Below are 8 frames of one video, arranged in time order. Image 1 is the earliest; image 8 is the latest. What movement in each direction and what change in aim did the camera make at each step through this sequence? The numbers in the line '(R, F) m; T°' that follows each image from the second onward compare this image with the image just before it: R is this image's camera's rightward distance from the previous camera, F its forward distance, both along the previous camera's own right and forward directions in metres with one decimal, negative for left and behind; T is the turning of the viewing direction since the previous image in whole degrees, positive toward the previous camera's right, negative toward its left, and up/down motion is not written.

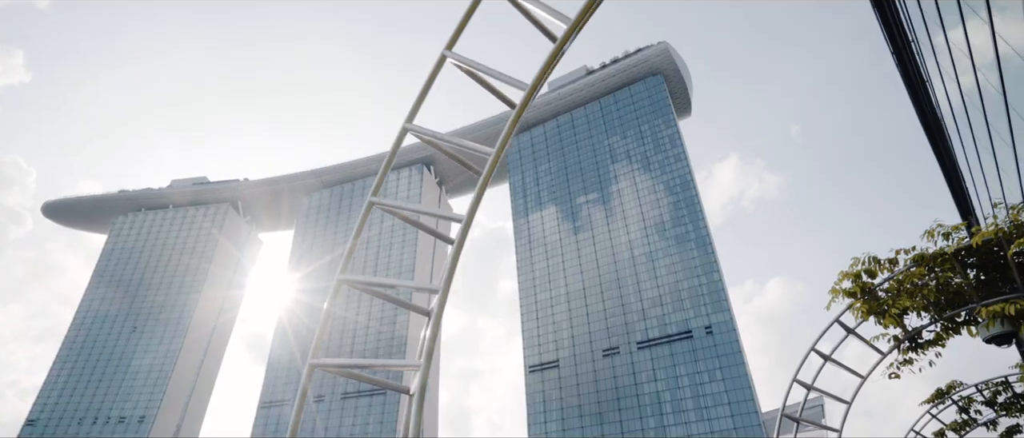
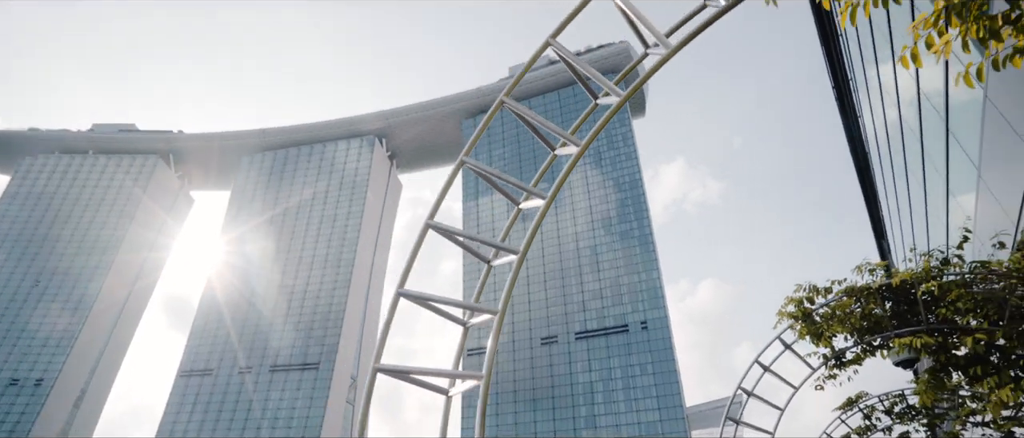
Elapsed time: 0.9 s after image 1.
(-0.3, -0.3) m; +5°
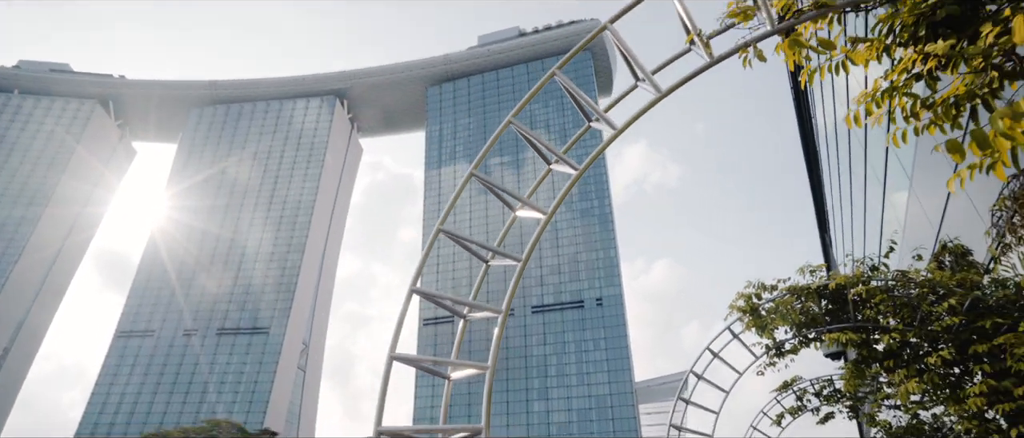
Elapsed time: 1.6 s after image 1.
(-0.2, -0.4) m; +4°
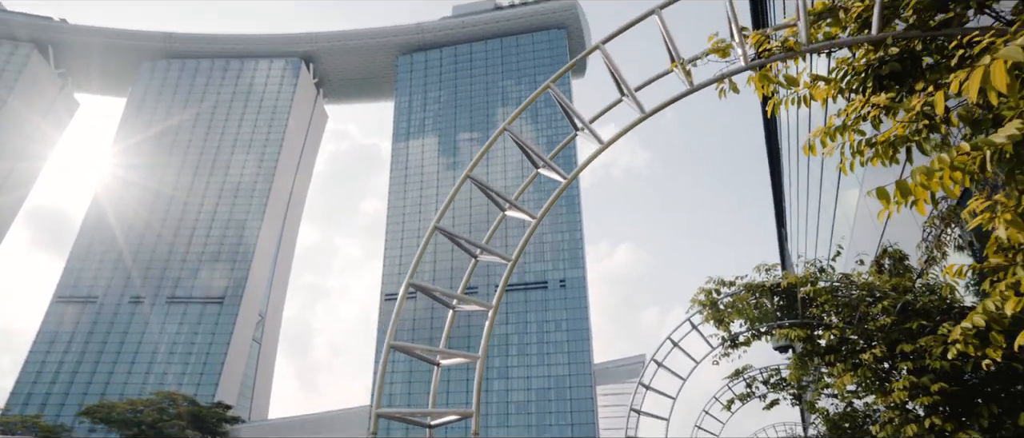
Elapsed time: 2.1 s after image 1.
(-0.1, -0.3) m; +3°
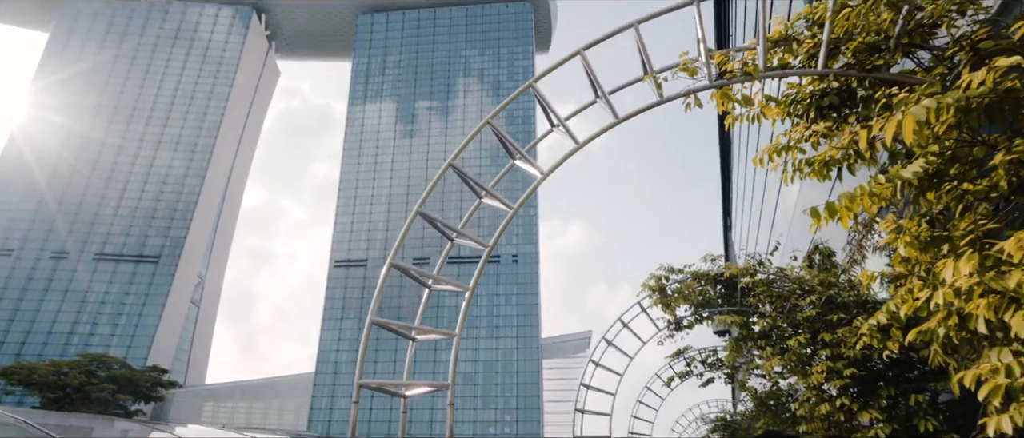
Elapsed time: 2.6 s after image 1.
(-0.1, -0.3) m; +5°
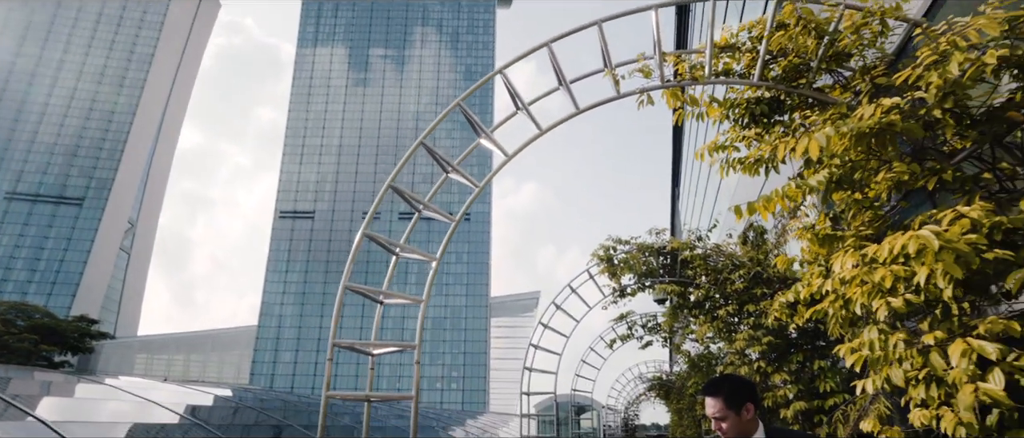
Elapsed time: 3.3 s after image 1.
(-0.1, -0.3) m; +5°
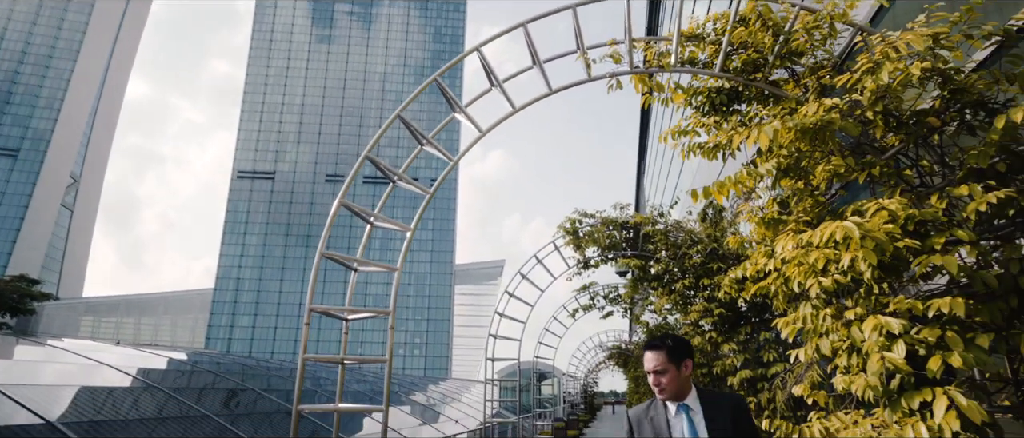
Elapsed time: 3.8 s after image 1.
(0.0, -0.2) m; +3°
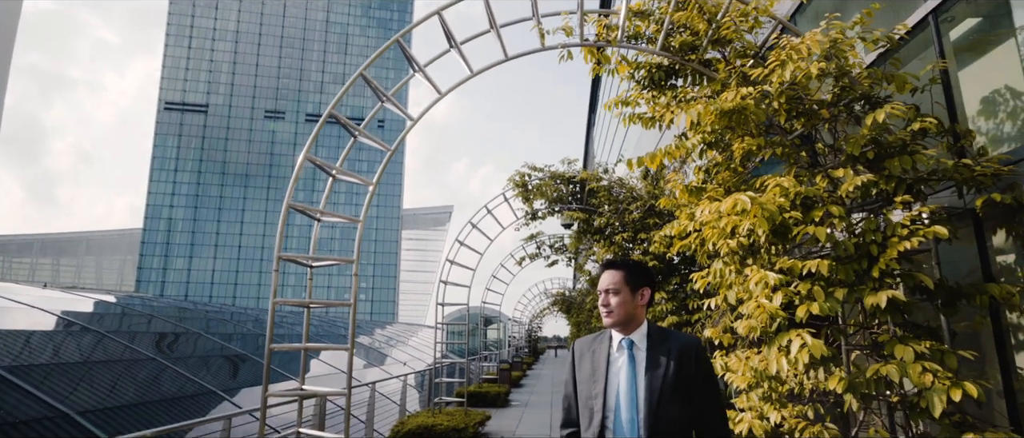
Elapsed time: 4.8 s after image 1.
(0.0, -0.3) m; +5°
